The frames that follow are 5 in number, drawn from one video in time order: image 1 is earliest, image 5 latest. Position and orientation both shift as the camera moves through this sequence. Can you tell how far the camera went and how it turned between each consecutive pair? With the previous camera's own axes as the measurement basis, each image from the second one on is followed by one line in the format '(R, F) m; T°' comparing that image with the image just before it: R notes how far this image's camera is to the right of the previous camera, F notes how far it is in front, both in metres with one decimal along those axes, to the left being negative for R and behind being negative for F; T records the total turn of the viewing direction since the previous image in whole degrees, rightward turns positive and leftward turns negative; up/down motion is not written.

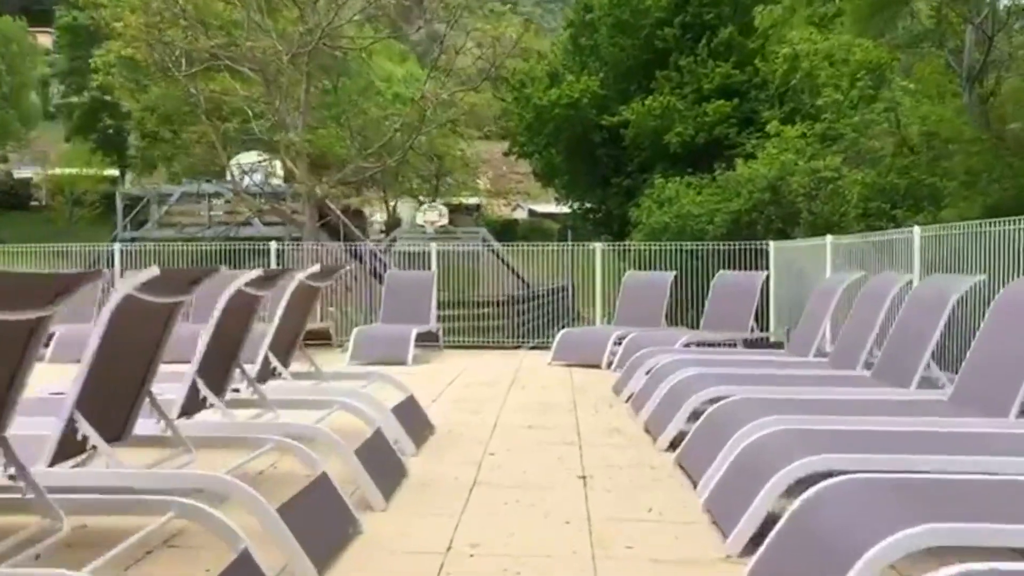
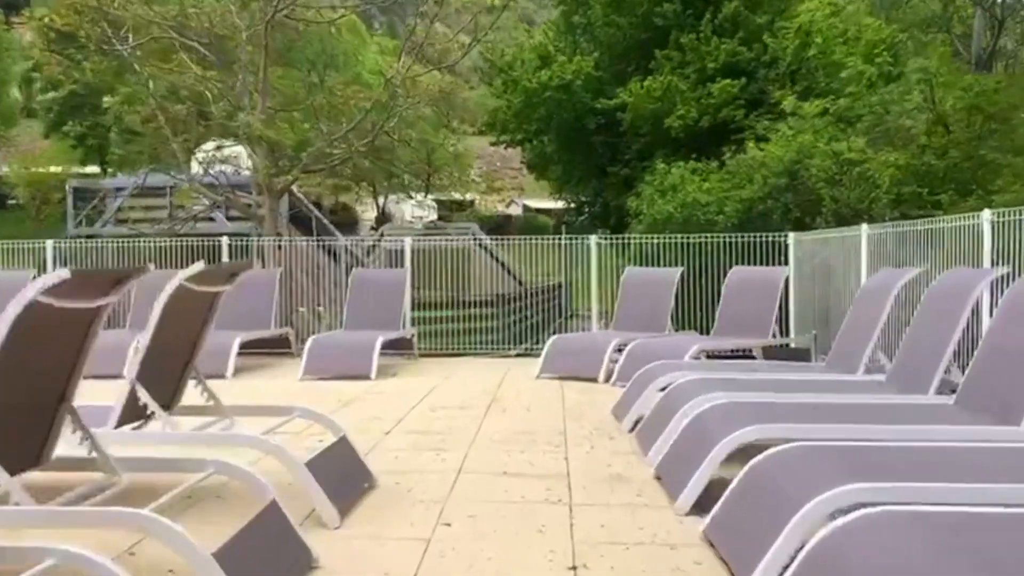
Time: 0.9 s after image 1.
(+0.2, +2.0) m; 0°
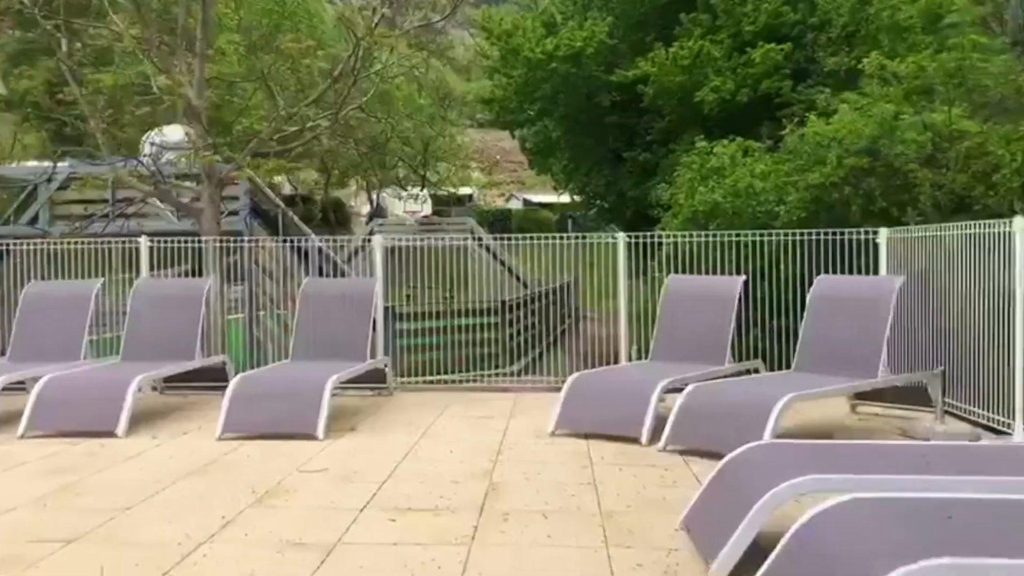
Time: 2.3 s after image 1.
(0.0, +3.4) m; 0°
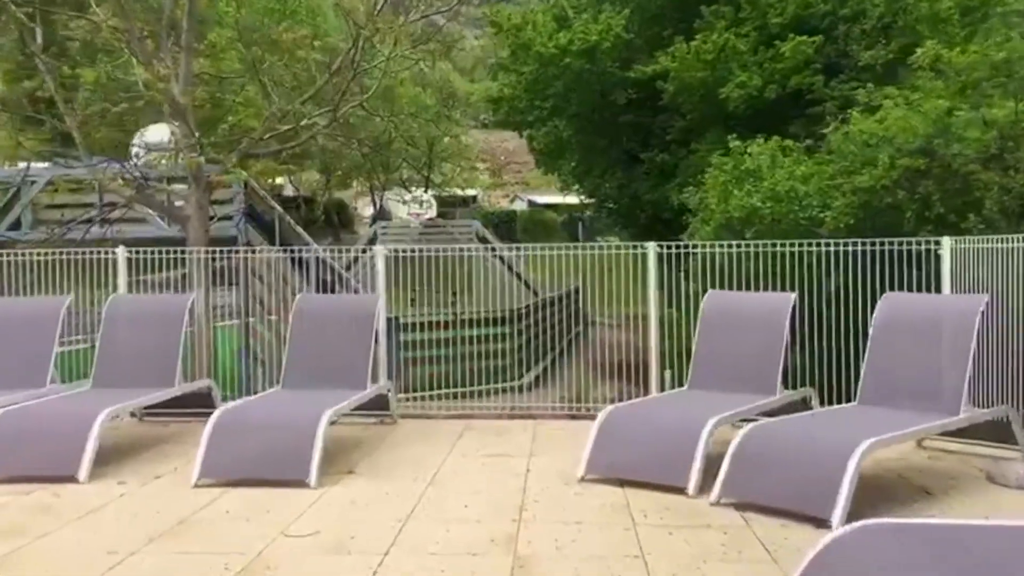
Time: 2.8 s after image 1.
(-0.1, +1.1) m; 0°
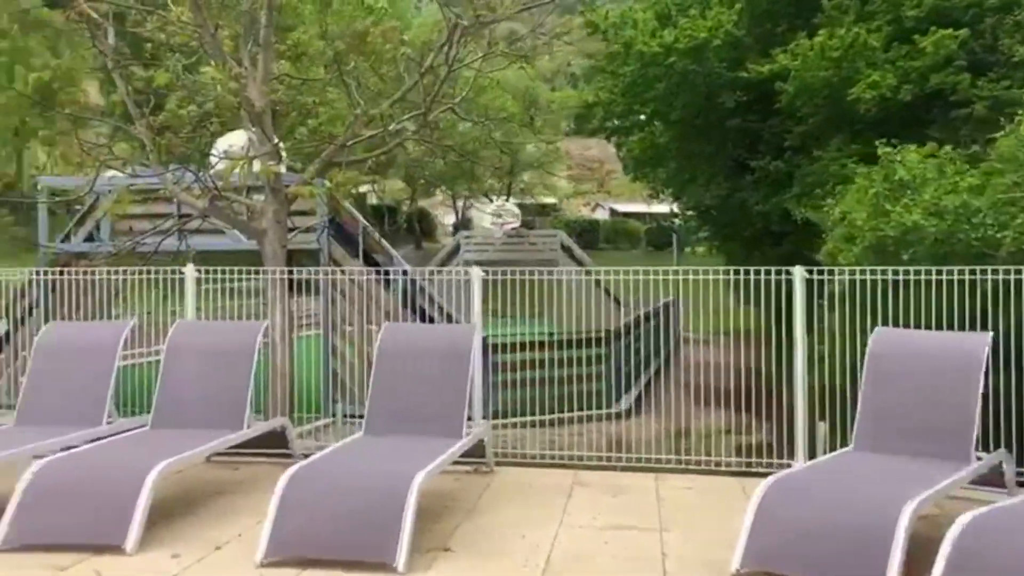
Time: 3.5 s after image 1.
(-0.4, +1.4) m; -5°
